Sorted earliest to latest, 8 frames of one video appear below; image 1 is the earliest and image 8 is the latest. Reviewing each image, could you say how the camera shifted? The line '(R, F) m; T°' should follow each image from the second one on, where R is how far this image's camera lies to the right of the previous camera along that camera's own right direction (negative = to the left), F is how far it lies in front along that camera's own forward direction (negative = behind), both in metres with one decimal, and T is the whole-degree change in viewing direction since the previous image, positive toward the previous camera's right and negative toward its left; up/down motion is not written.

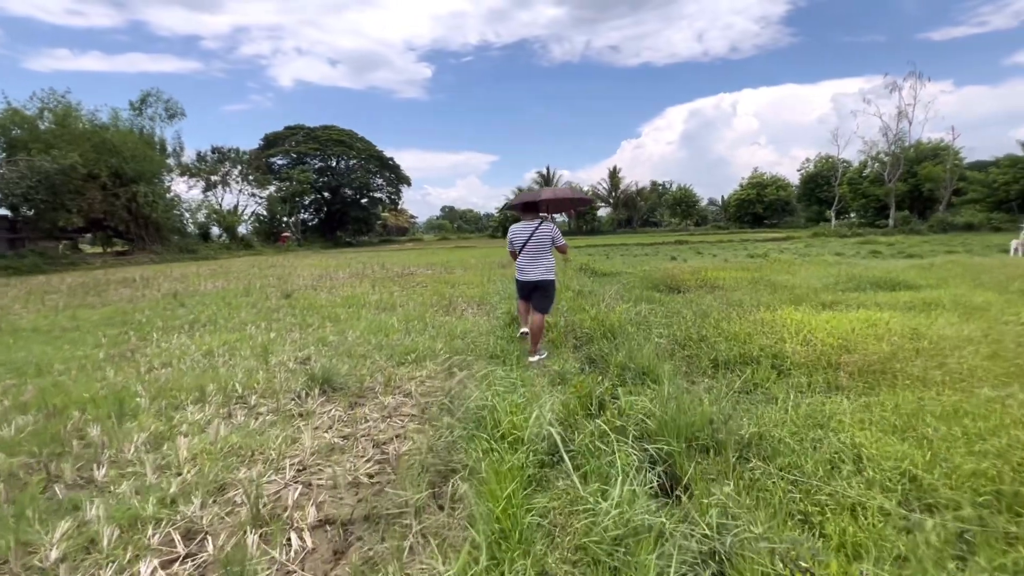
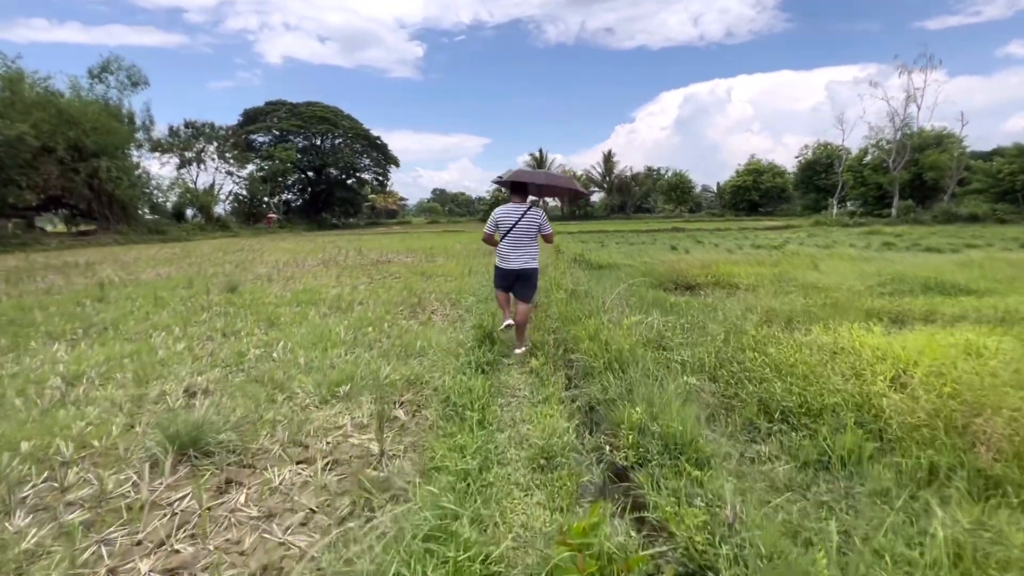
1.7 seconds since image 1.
(+0.2, +1.4) m; +1°
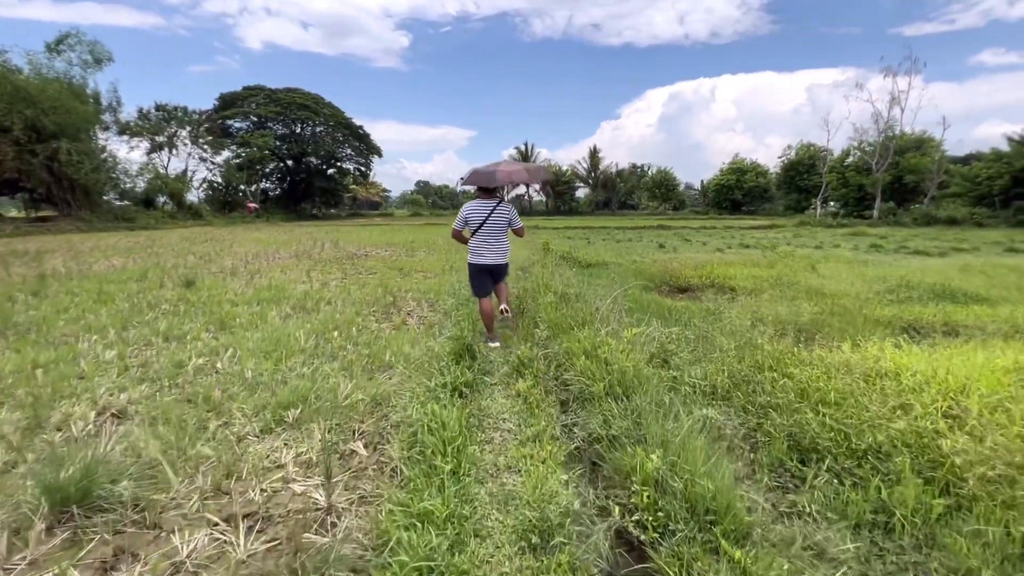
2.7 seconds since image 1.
(0.0, +0.6) m; +2°
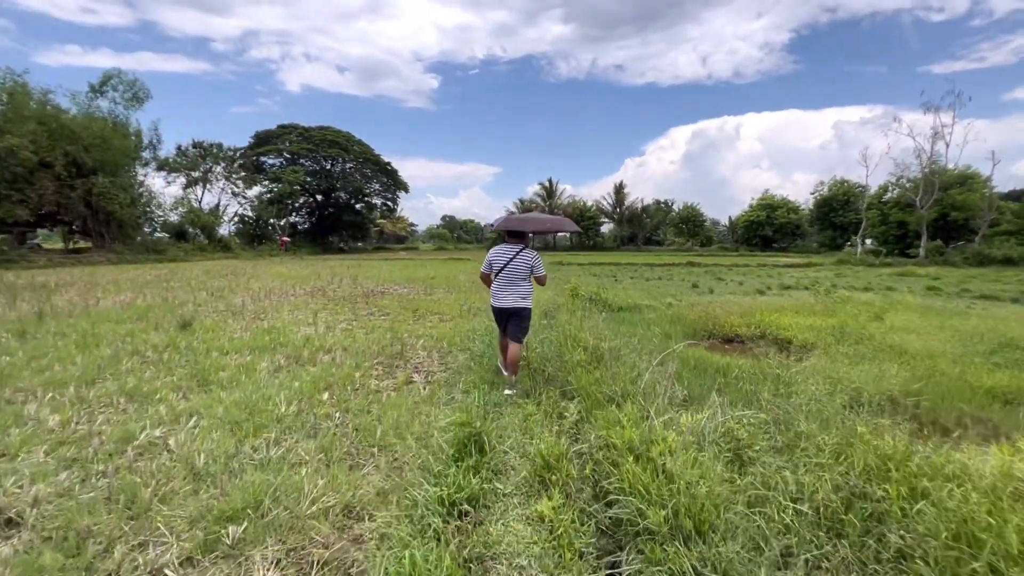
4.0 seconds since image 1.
(0.0, +0.8) m; -3°
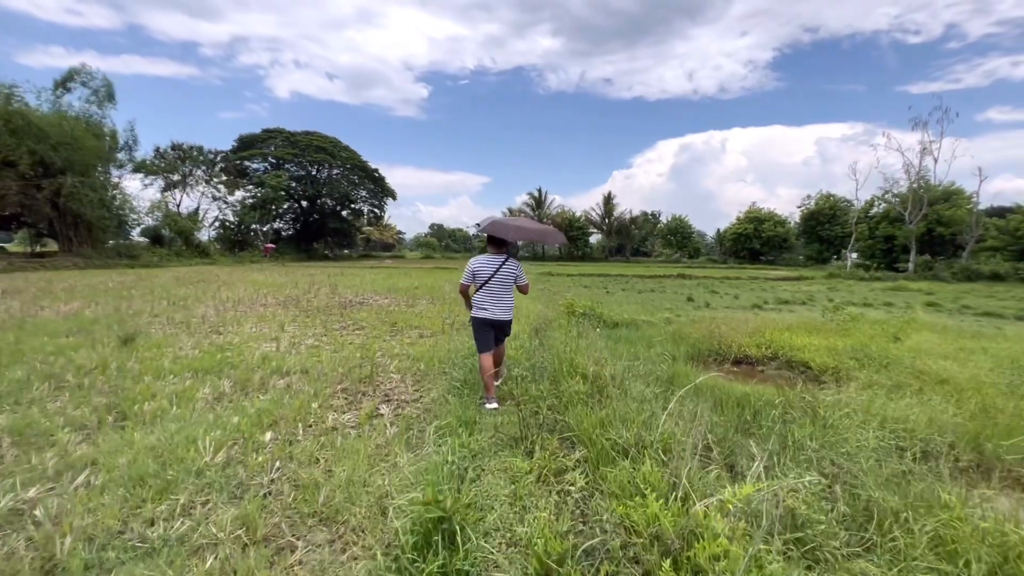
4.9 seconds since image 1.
(0.0, +0.8) m; +1°
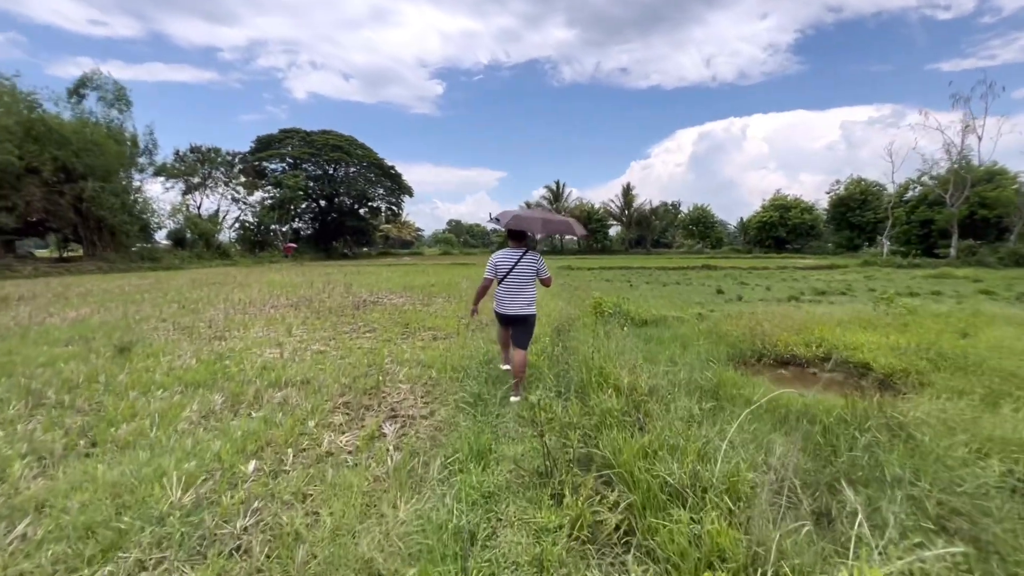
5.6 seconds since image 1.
(0.0, +0.6) m; -2°
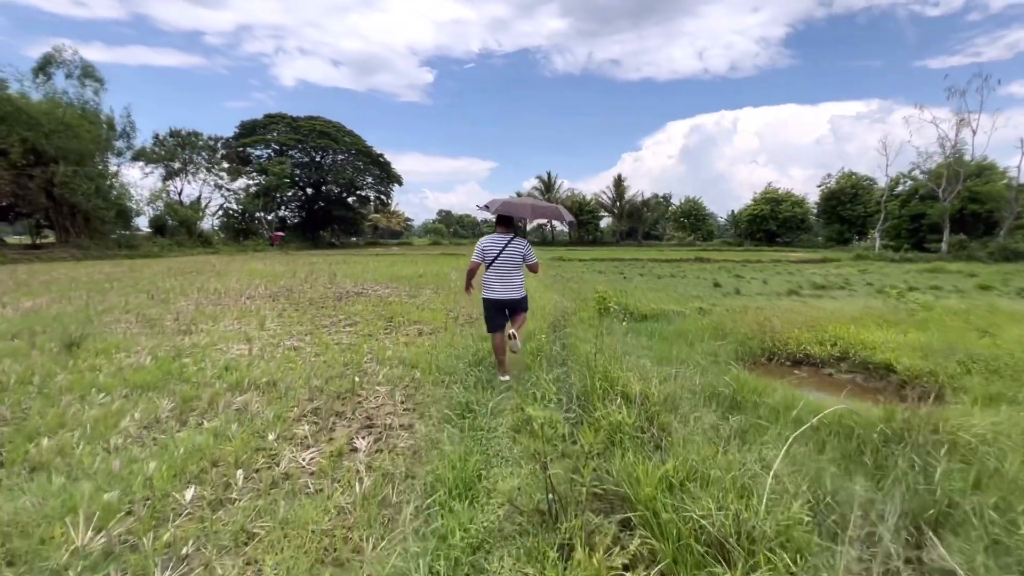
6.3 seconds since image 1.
(0.0, +0.5) m; +1°
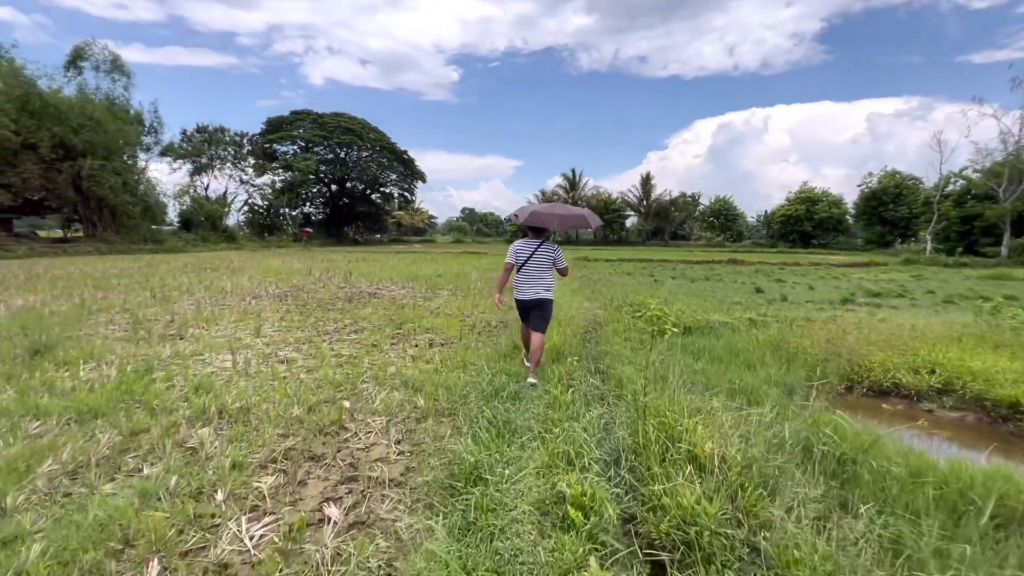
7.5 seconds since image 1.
(0.0, +0.9) m; -3°
